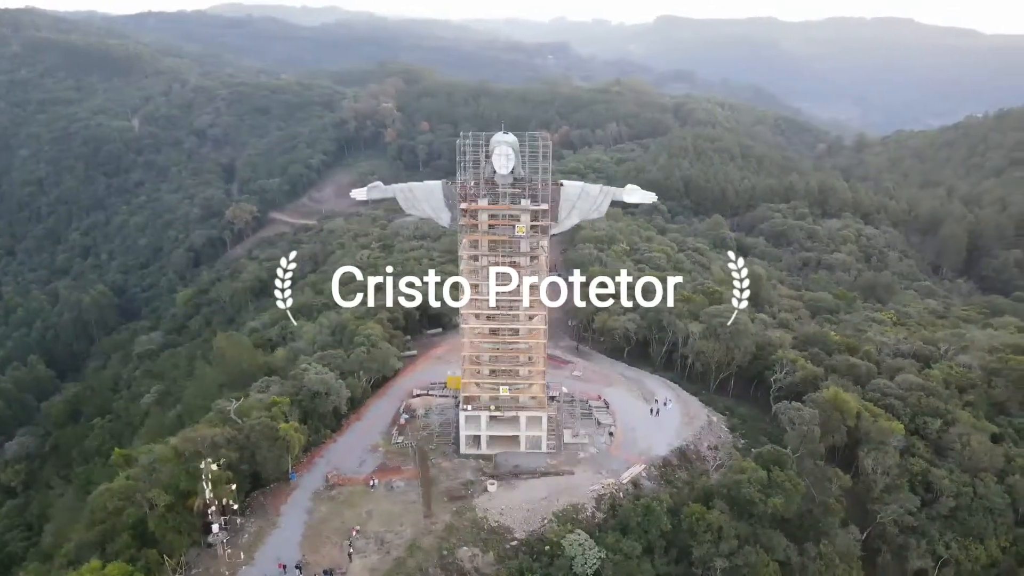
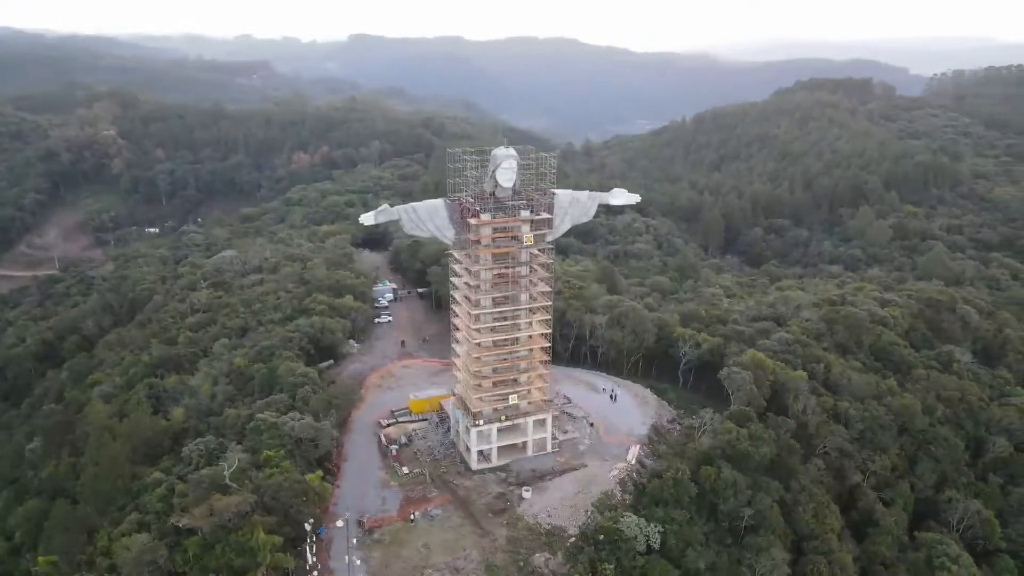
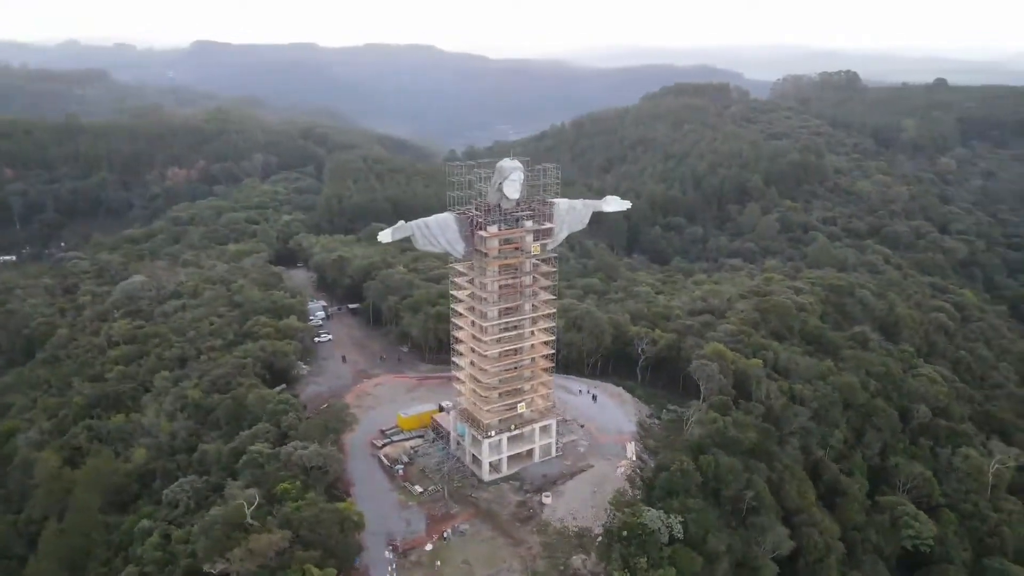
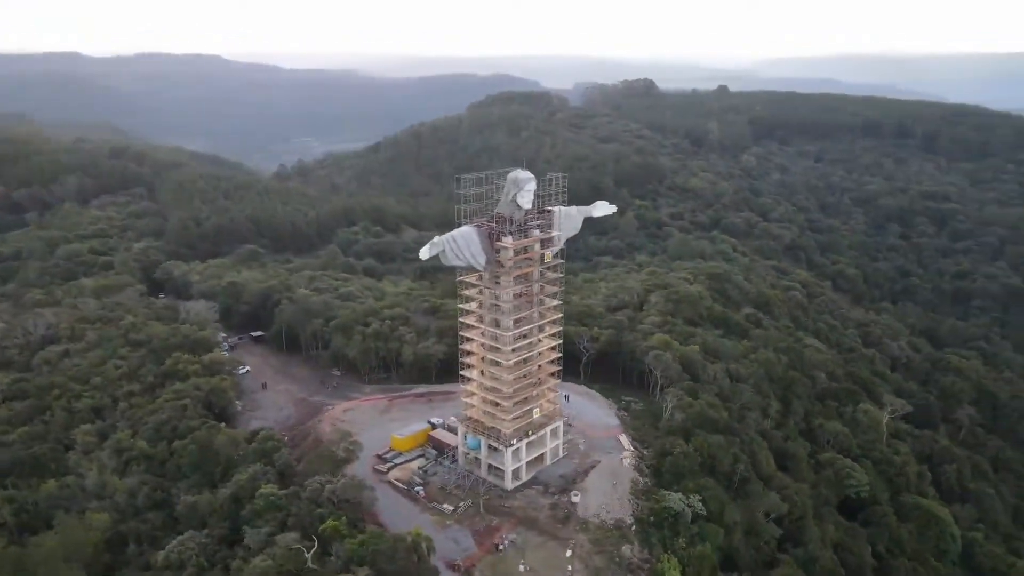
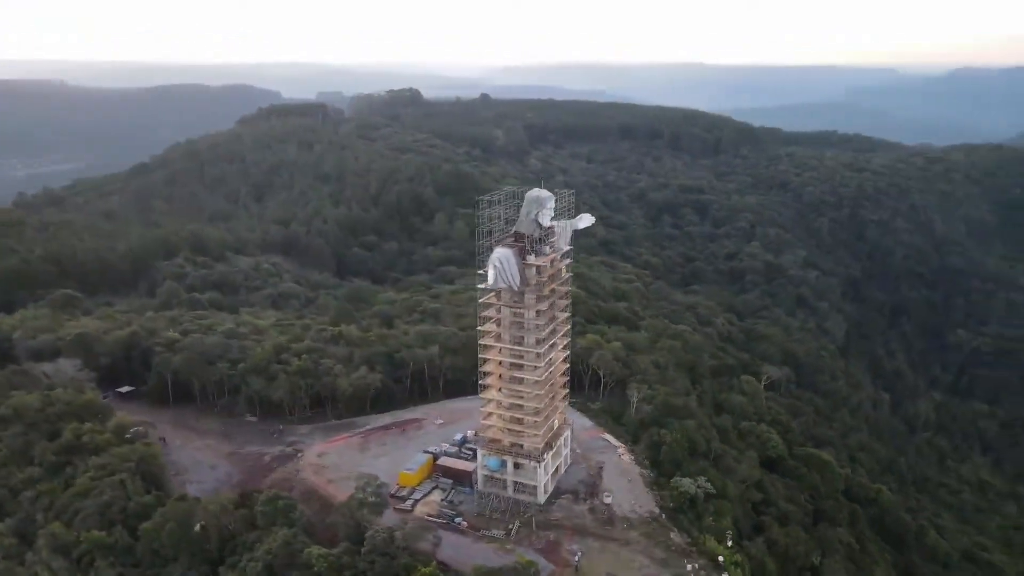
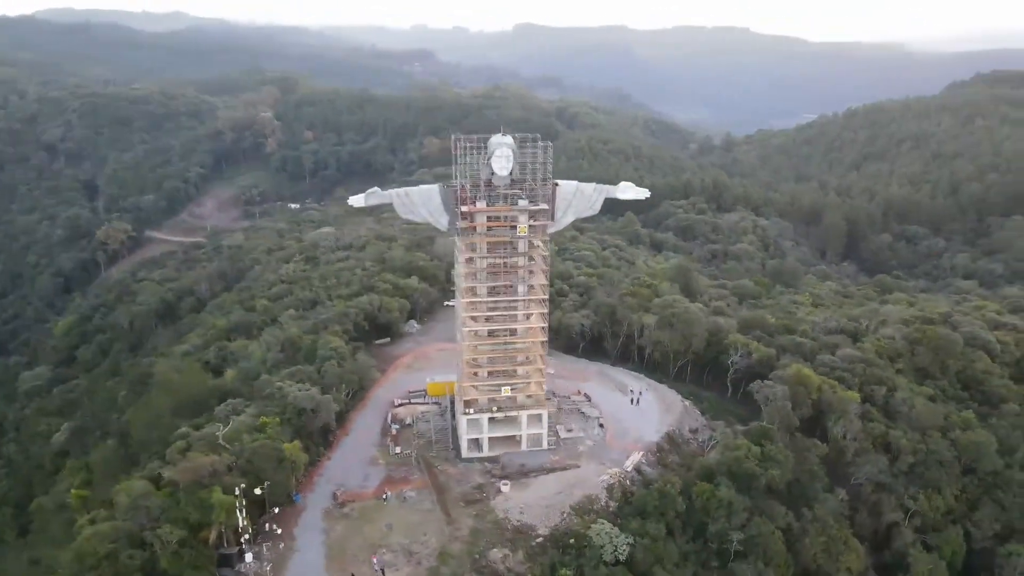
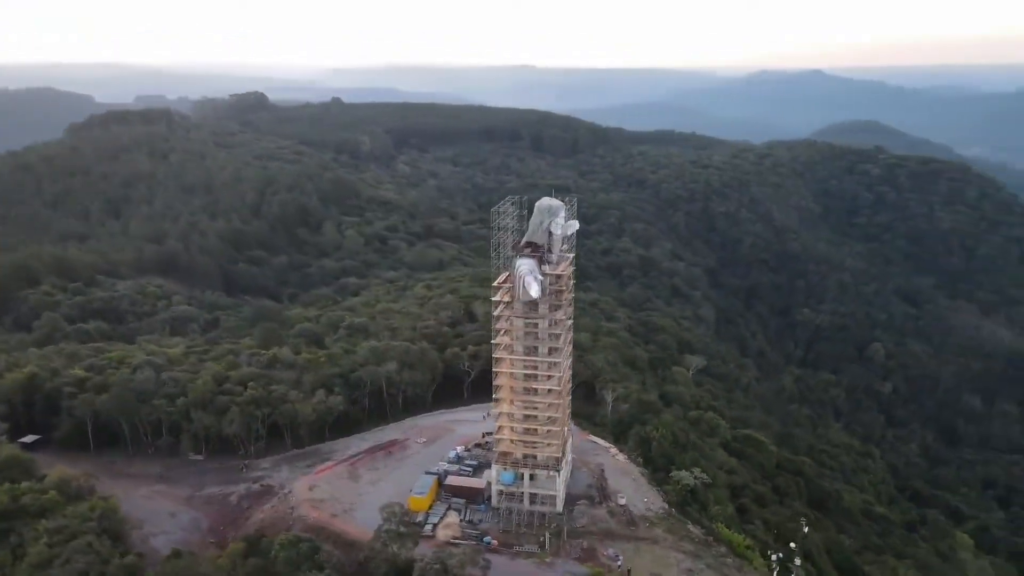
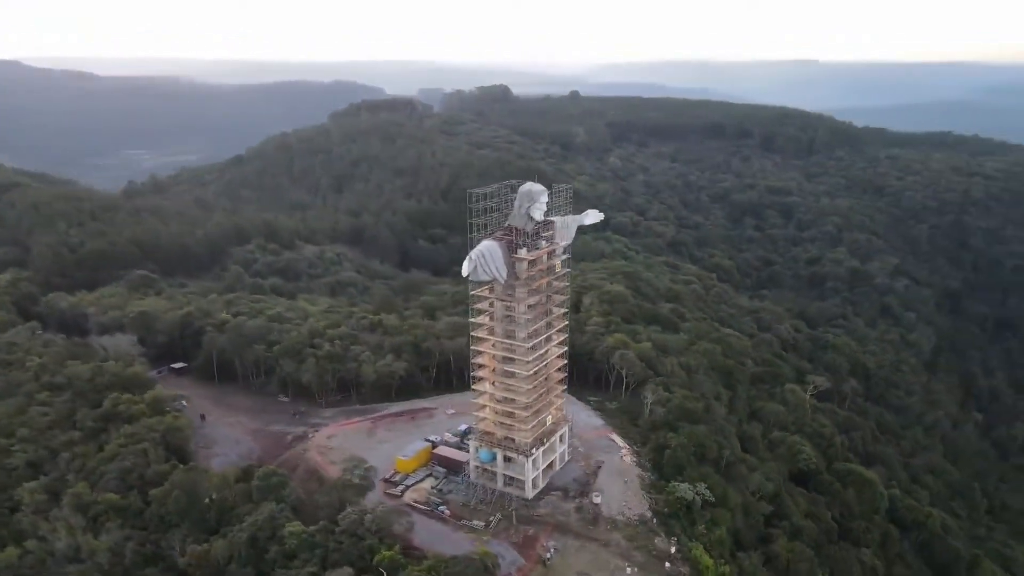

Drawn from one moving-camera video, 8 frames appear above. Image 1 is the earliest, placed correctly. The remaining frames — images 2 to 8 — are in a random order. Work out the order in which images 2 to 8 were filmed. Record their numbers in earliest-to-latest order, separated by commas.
6, 2, 3, 4, 8, 5, 7
